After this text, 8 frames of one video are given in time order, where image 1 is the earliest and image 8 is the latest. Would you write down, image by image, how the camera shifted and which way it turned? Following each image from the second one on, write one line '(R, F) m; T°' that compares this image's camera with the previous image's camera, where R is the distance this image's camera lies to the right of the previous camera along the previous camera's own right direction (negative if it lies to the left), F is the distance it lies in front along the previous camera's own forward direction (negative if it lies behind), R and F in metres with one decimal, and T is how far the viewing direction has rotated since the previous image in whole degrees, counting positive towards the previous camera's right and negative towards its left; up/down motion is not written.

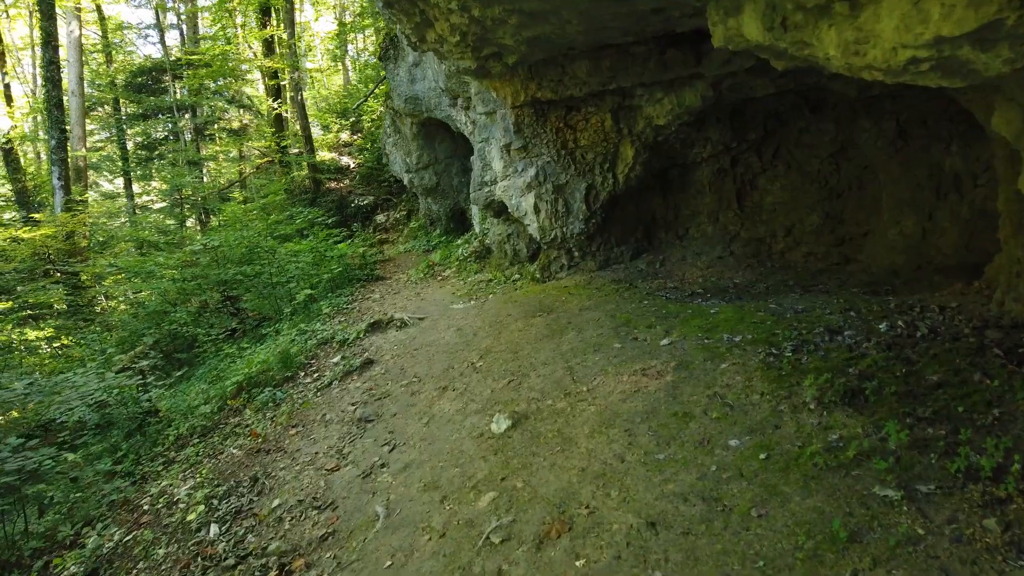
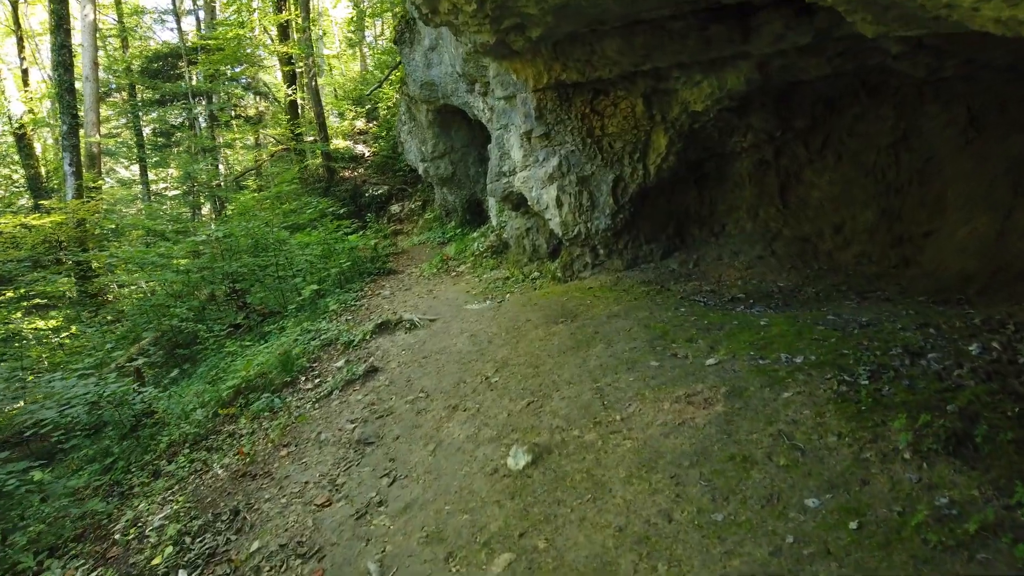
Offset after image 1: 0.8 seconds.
(0.0, +0.7) m; -1°
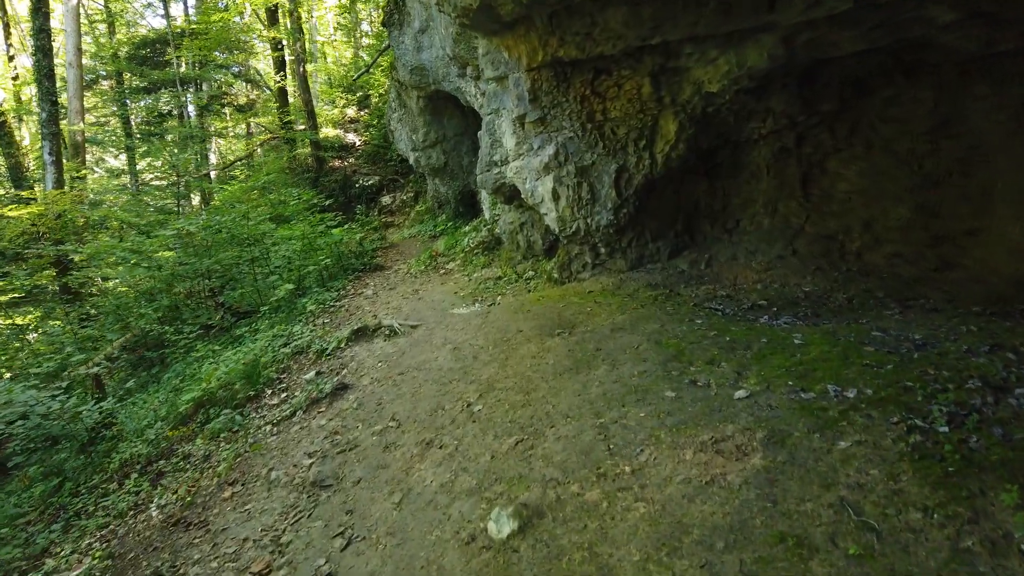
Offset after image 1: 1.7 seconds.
(+0.1, +0.8) m; 0°
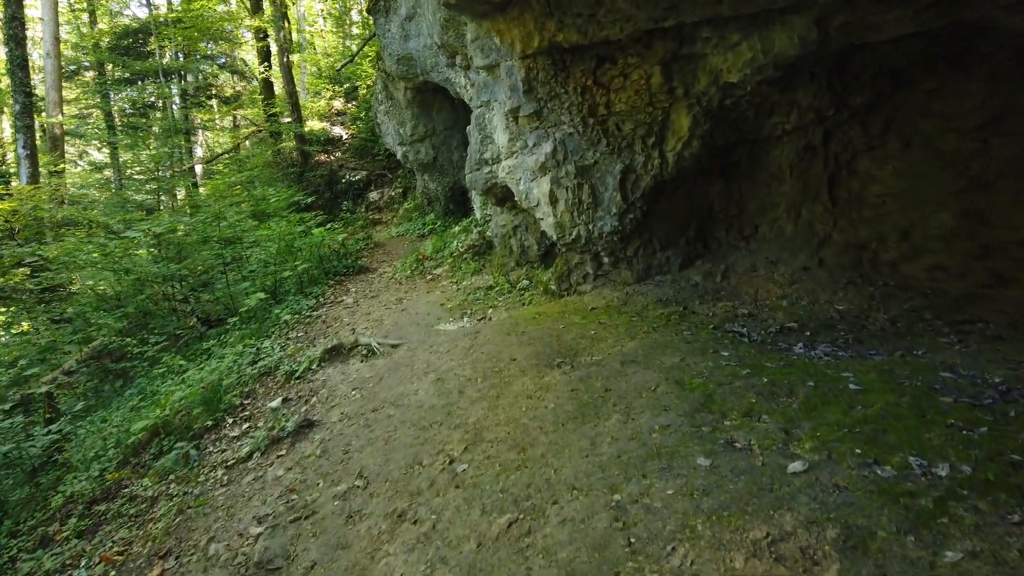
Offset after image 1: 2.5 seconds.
(0.0, +0.8) m; +1°
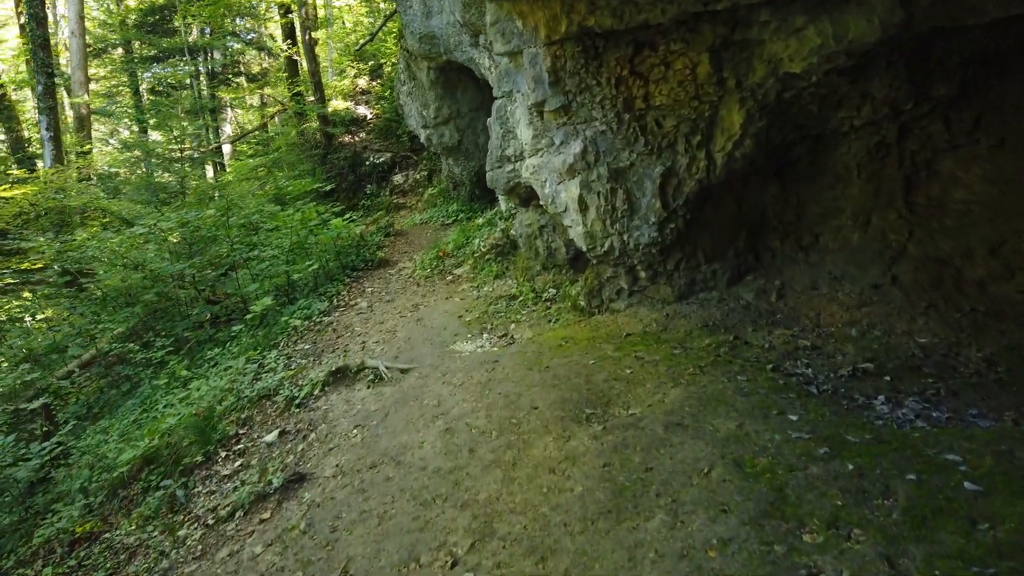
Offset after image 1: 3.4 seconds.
(+0.1, +0.7) m; -2°
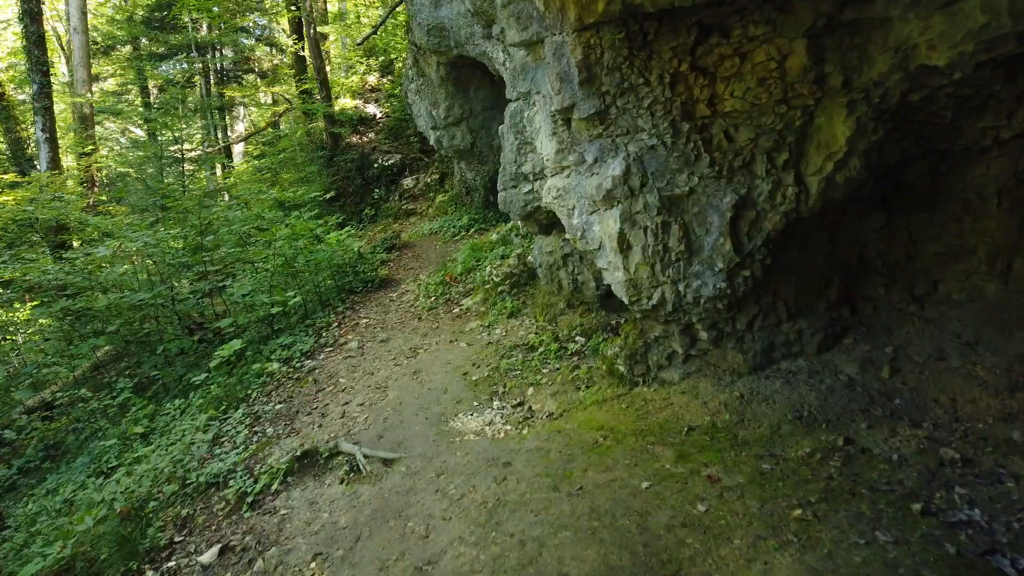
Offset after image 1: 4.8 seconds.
(0.0, +1.4) m; -1°
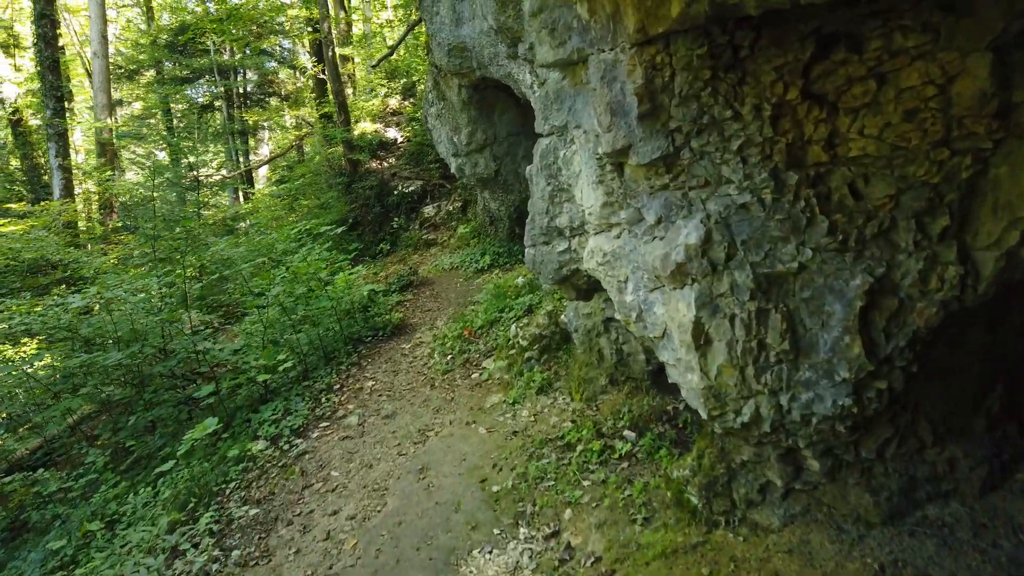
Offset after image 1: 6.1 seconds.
(0.0, +1.2) m; -2°
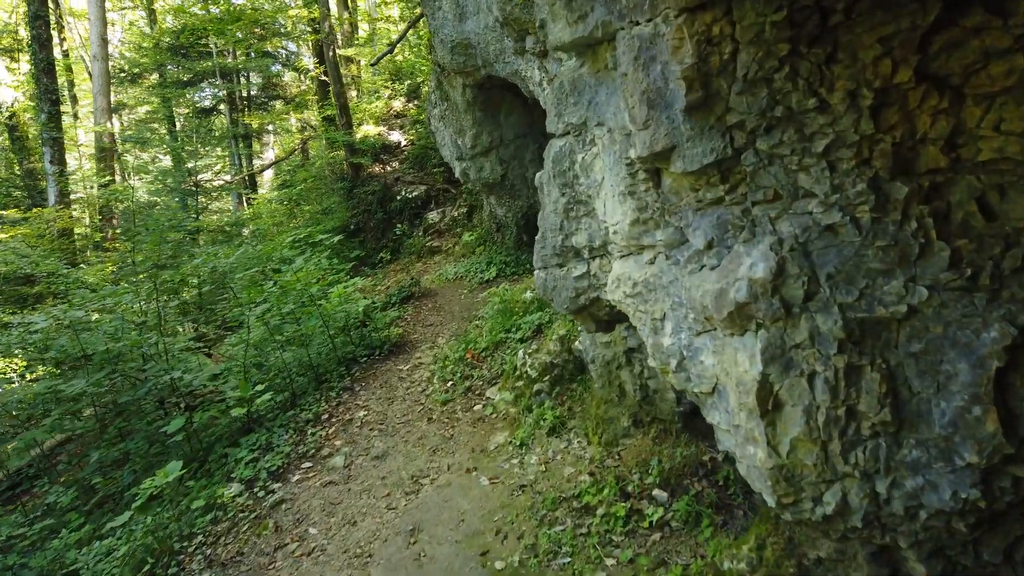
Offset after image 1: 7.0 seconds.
(0.0, +0.8) m; -1°
